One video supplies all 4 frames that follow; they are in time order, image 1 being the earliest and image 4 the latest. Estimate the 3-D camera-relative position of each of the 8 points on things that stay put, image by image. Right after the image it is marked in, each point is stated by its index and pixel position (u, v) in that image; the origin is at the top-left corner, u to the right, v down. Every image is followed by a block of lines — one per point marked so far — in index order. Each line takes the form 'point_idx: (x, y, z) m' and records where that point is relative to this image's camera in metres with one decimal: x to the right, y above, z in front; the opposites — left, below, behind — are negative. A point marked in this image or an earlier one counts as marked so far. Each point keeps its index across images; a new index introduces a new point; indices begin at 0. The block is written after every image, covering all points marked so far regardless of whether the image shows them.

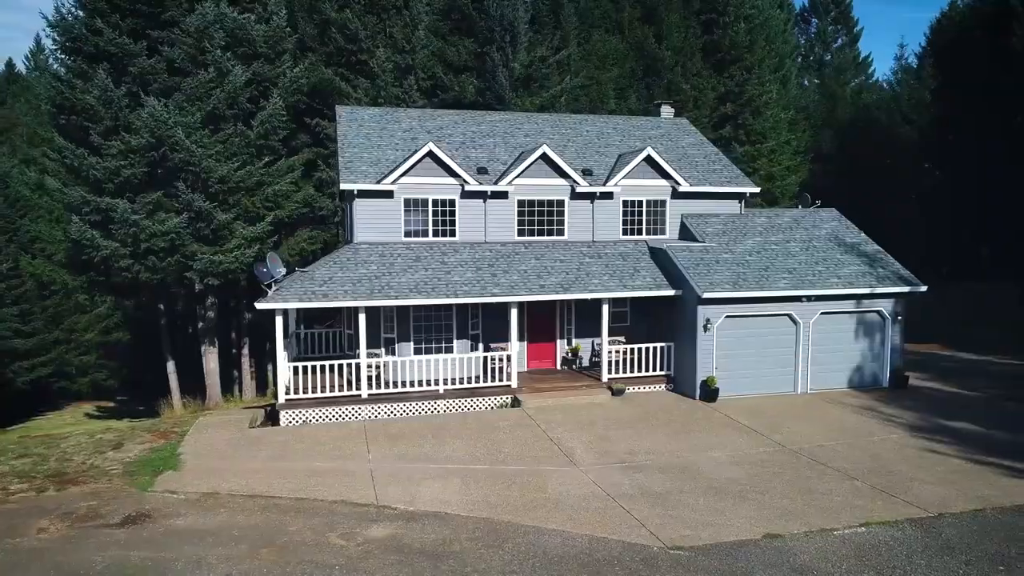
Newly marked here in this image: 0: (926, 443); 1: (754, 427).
0: (+9.0, -3.4, +15.3) m
1: (+5.7, -3.3, +16.7) m
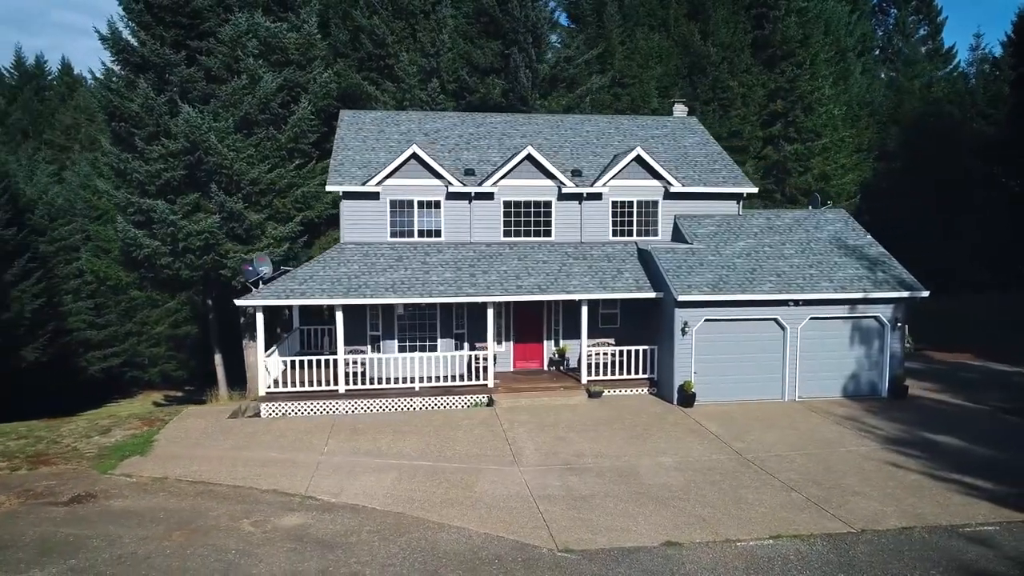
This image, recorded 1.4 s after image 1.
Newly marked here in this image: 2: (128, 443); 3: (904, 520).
0: (+7.8, -3.5, +14.6) m
1: (+4.7, -3.3, +16.3) m
2: (-8.7, -3.5, +16.0) m
3: (+6.3, -3.7, +11.4) m
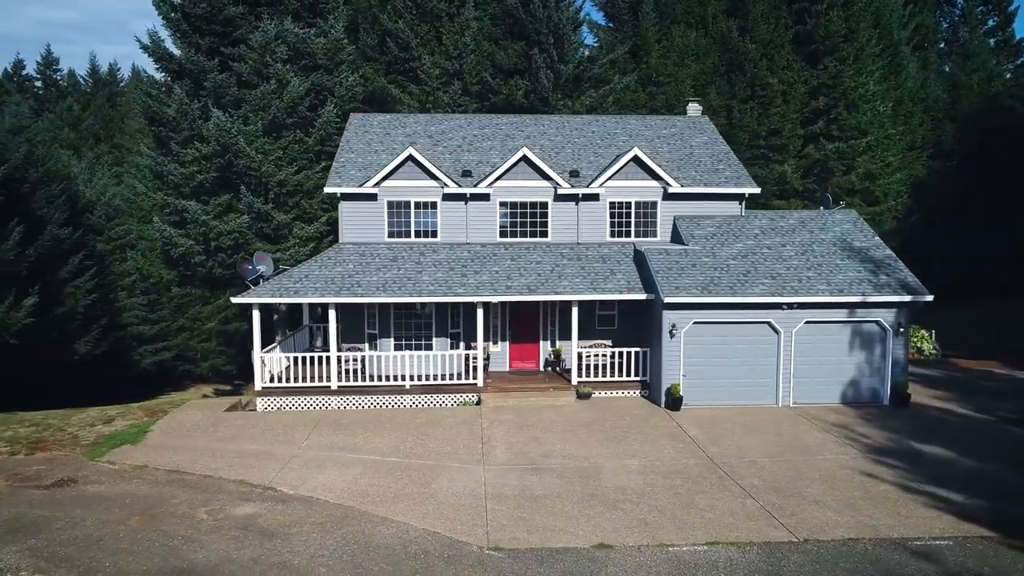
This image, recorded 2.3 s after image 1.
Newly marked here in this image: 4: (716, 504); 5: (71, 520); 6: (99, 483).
0: (+7.1, -3.5, +14.1) m
1: (+4.2, -3.4, +16.0) m
2: (-9.2, -3.4, +16.8) m
3: (+5.3, -3.8, +11.0) m
4: (+3.5, -3.7, +12.2) m
5: (-7.2, -3.8, +11.5) m
6: (-7.7, -3.7, +13.3) m
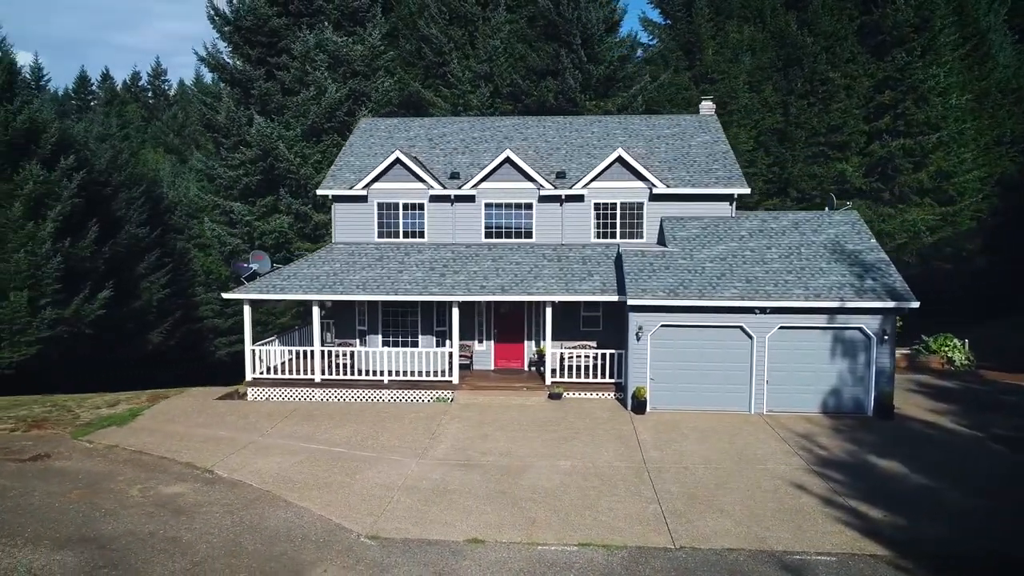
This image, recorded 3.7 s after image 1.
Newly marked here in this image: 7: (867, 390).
0: (+5.7, -3.6, +13.5) m
1: (+3.0, -3.4, +15.9) m
2: (-10.2, -3.3, +18.4) m
3: (+3.4, -3.8, +10.7) m
4: (+1.8, -3.8, +12.2) m
5: (-8.9, -3.7, +12.9) m
6: (-9.2, -3.6, +14.7) m
7: (+8.9, -2.6, +17.9) m
